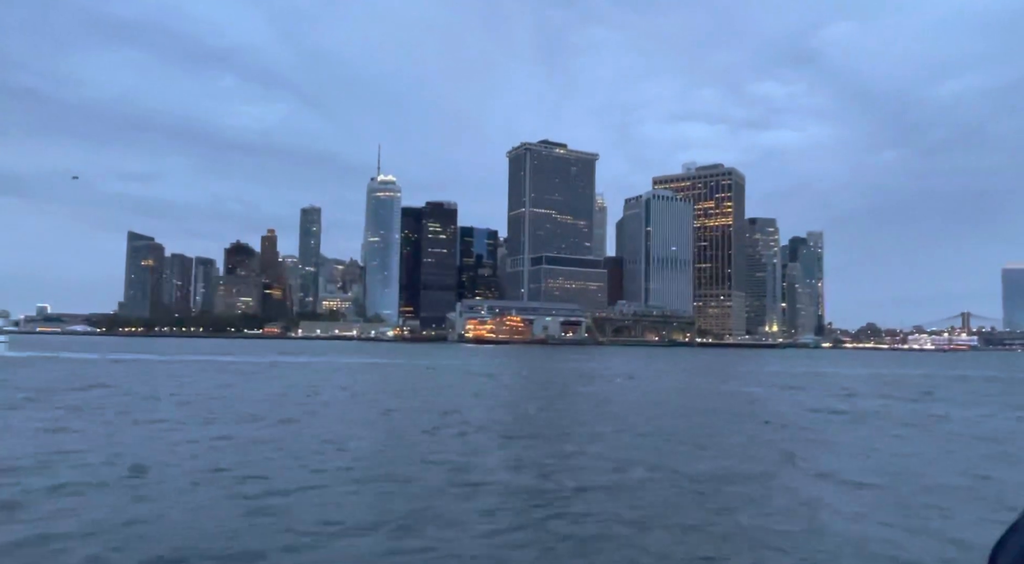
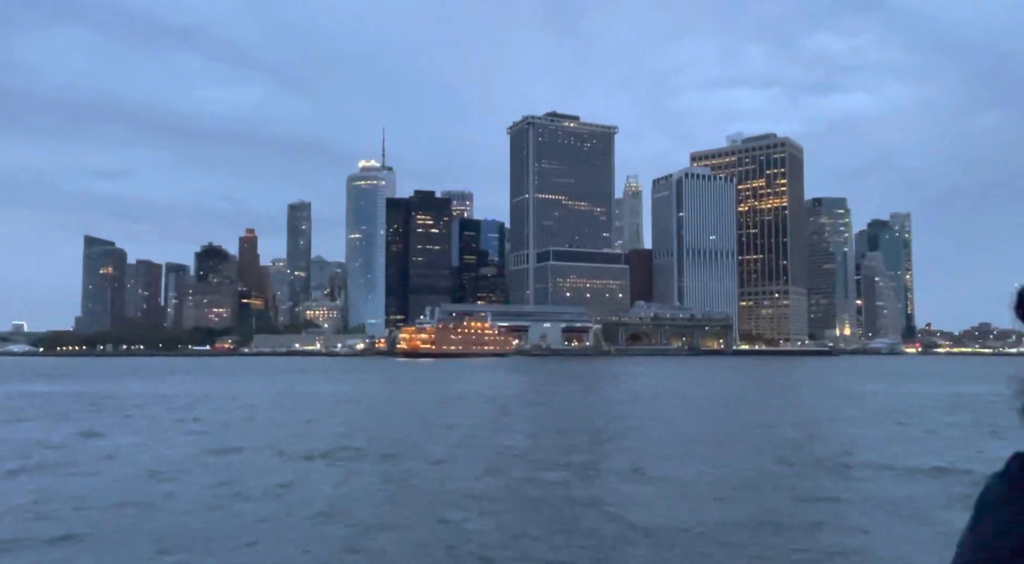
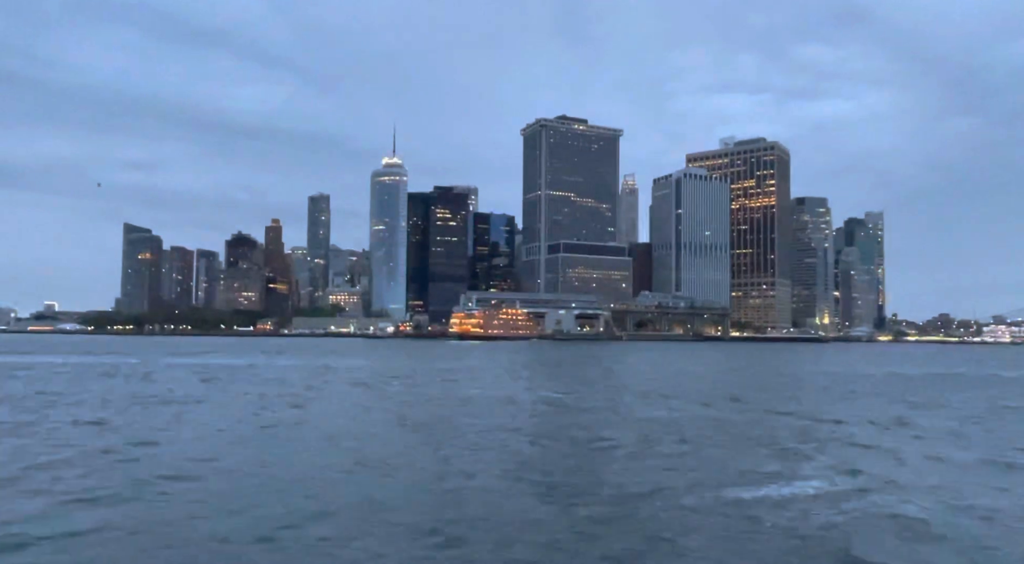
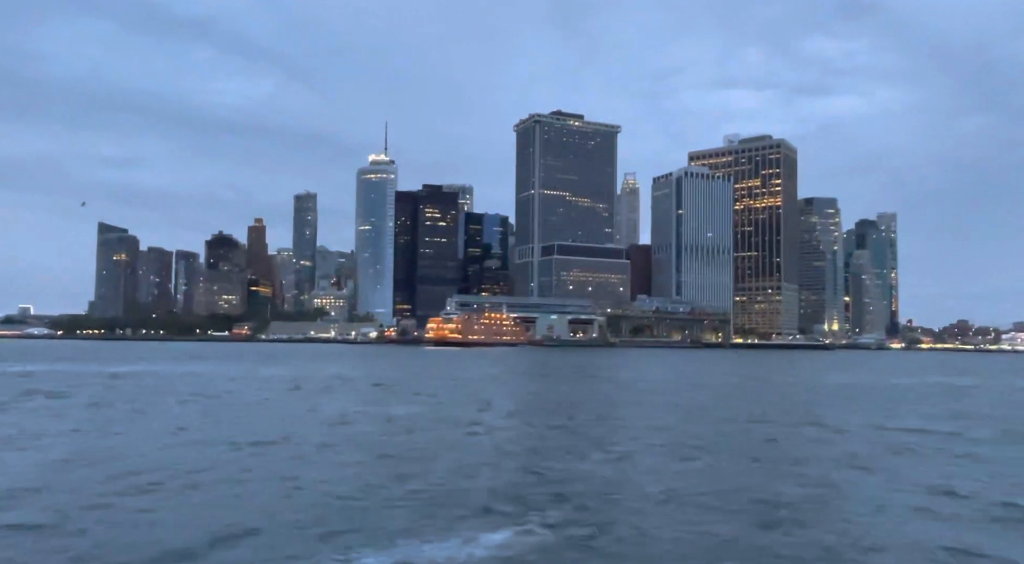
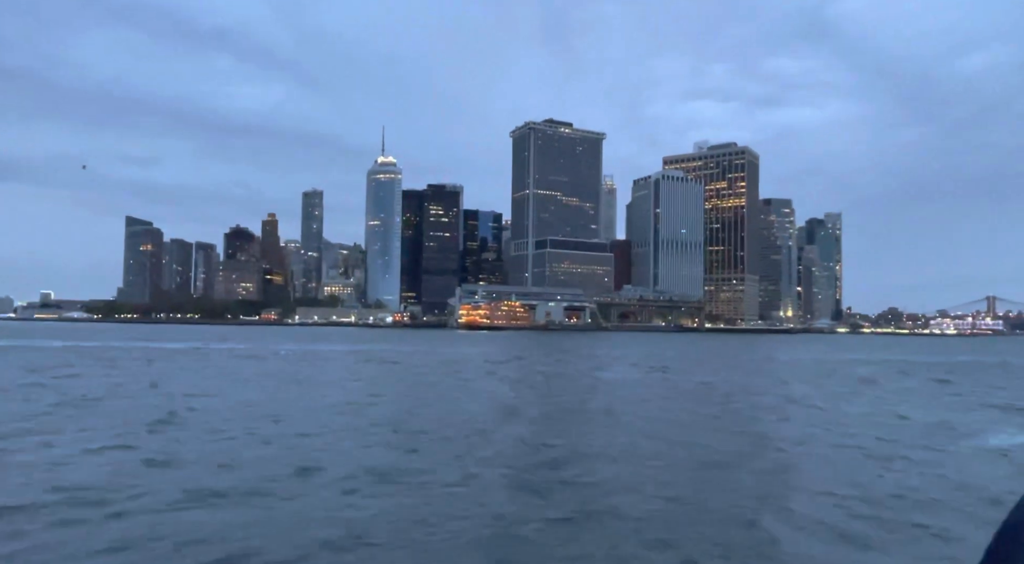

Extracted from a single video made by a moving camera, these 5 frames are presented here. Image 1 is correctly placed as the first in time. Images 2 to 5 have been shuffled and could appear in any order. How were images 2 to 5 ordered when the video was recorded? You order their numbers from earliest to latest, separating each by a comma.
5, 3, 4, 2
